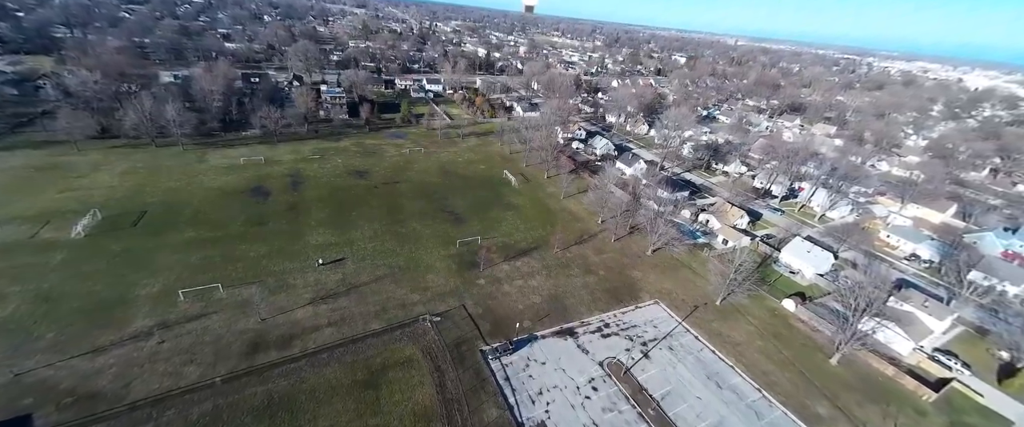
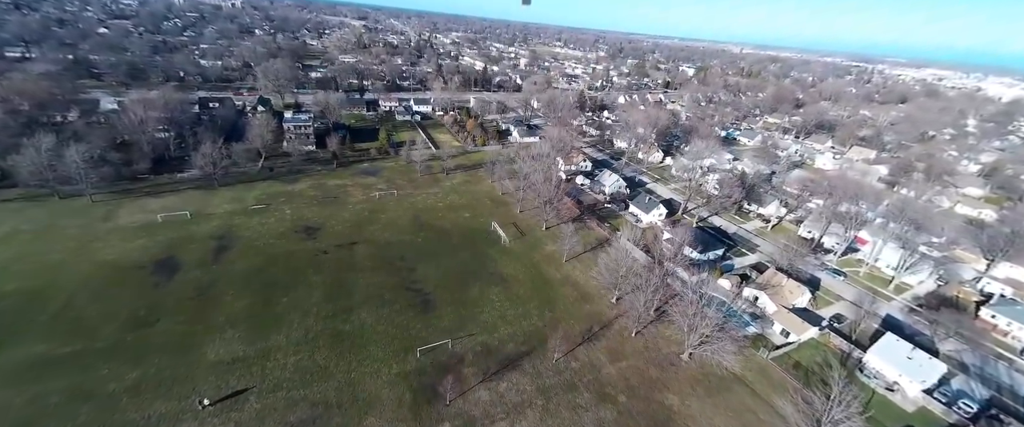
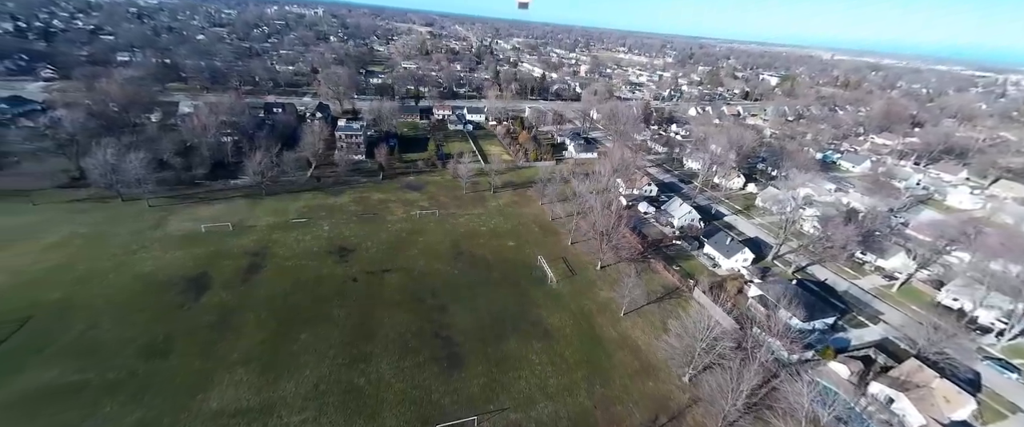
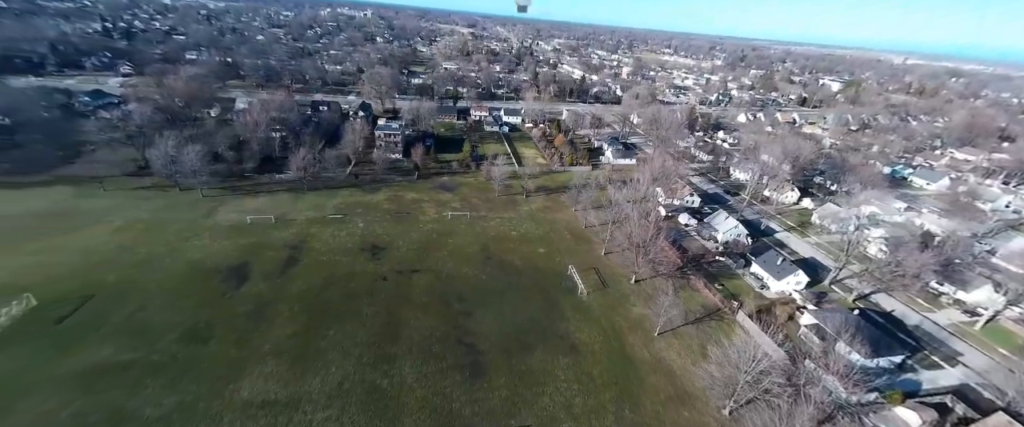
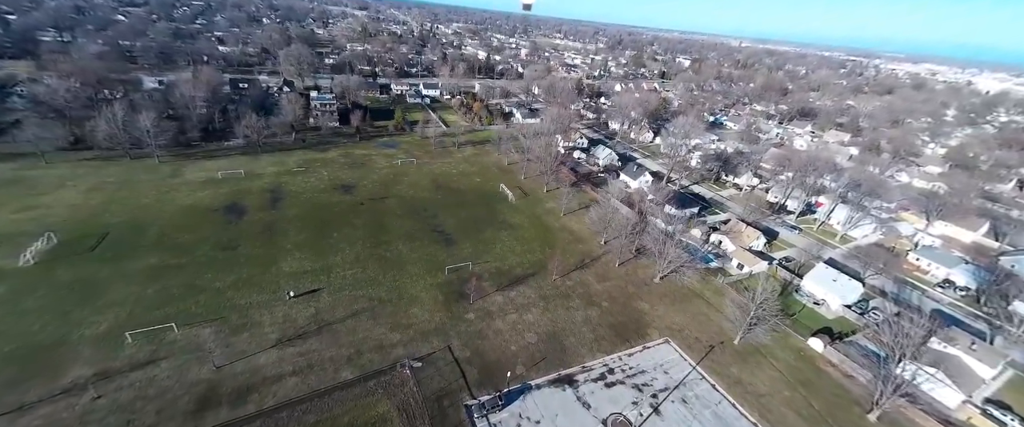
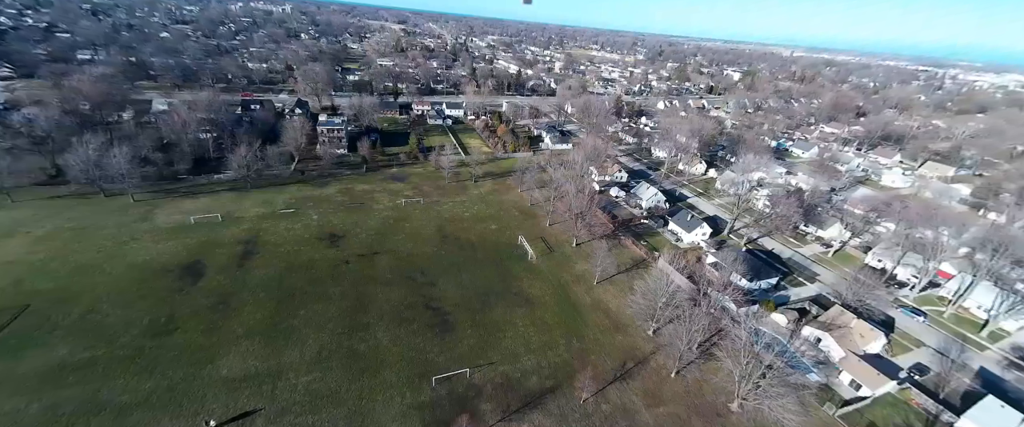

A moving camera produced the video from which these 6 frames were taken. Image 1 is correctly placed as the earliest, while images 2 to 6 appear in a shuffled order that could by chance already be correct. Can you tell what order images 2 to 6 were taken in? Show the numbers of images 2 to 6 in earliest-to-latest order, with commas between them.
5, 2, 6, 3, 4
